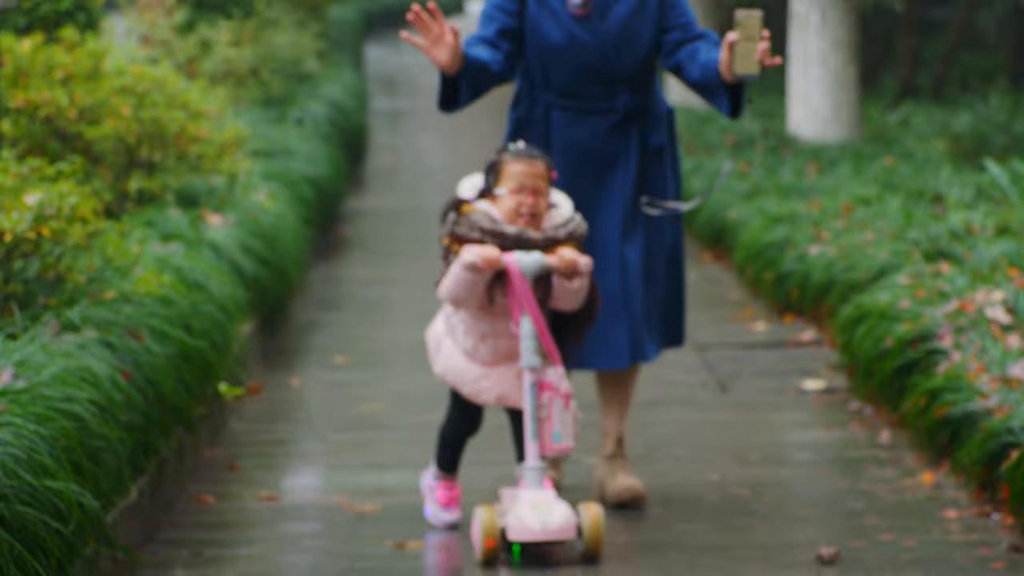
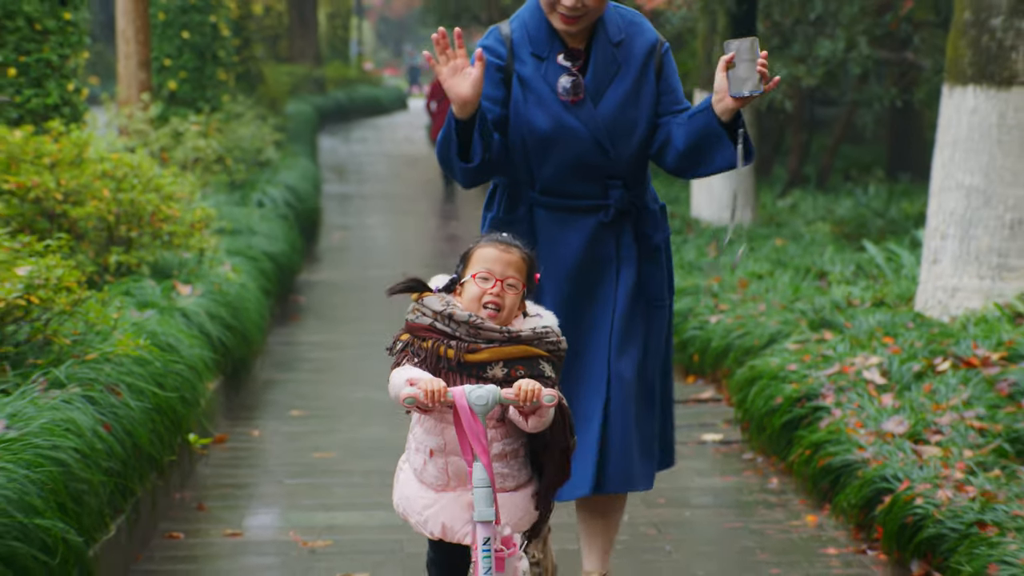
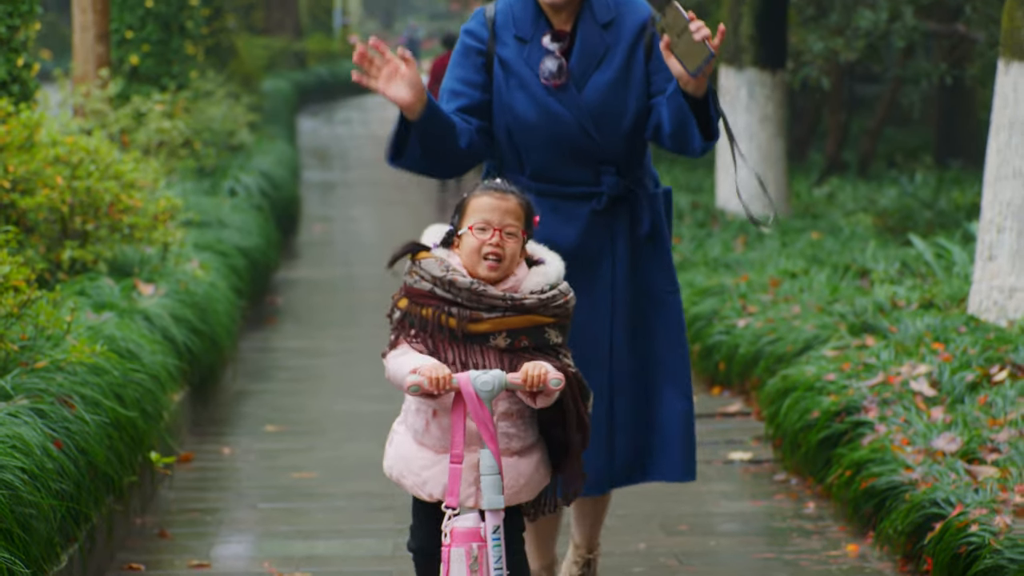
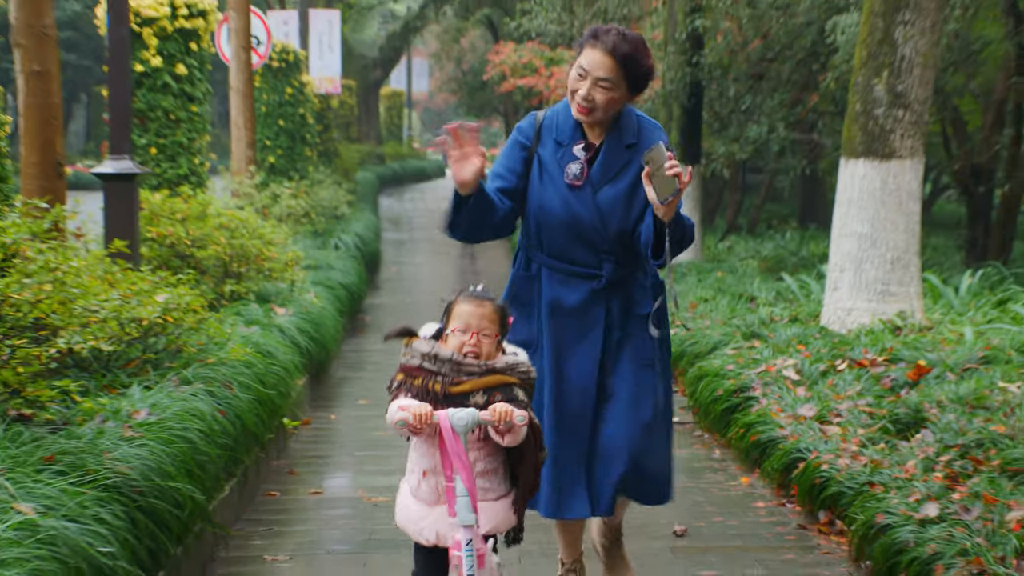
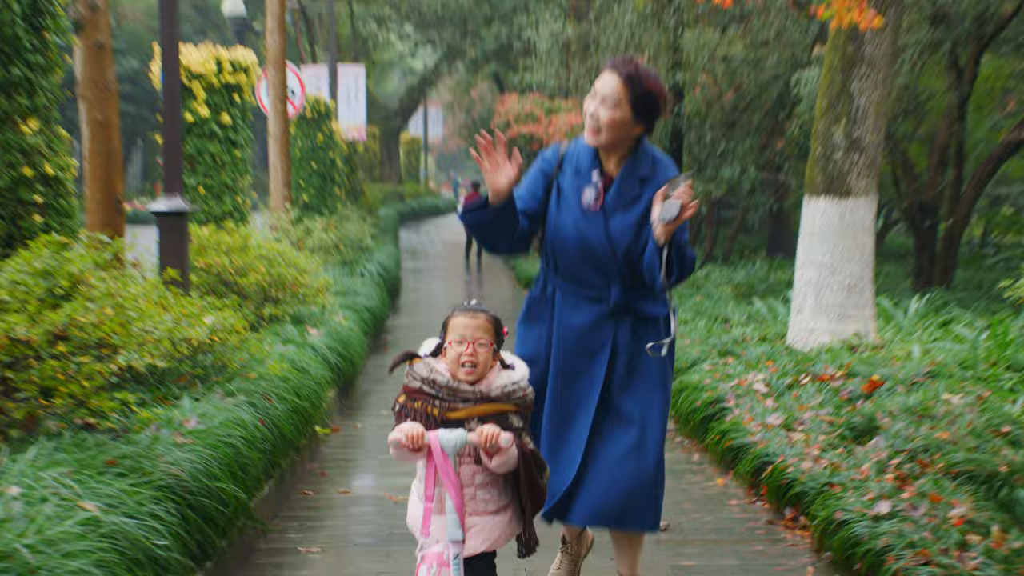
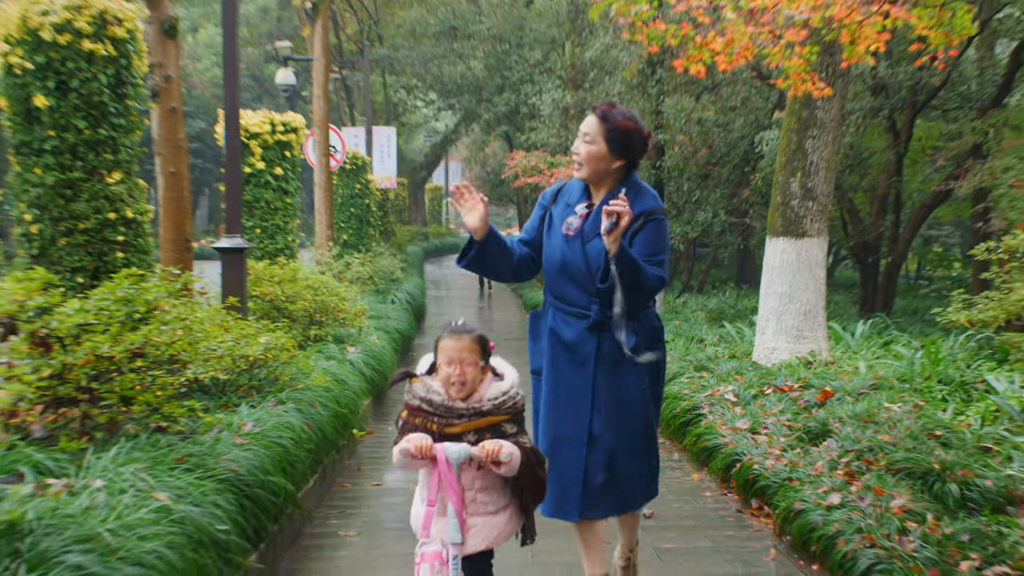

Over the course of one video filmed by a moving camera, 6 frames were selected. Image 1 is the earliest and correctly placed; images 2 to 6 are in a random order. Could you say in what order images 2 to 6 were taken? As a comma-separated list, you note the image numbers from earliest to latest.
3, 2, 4, 5, 6
